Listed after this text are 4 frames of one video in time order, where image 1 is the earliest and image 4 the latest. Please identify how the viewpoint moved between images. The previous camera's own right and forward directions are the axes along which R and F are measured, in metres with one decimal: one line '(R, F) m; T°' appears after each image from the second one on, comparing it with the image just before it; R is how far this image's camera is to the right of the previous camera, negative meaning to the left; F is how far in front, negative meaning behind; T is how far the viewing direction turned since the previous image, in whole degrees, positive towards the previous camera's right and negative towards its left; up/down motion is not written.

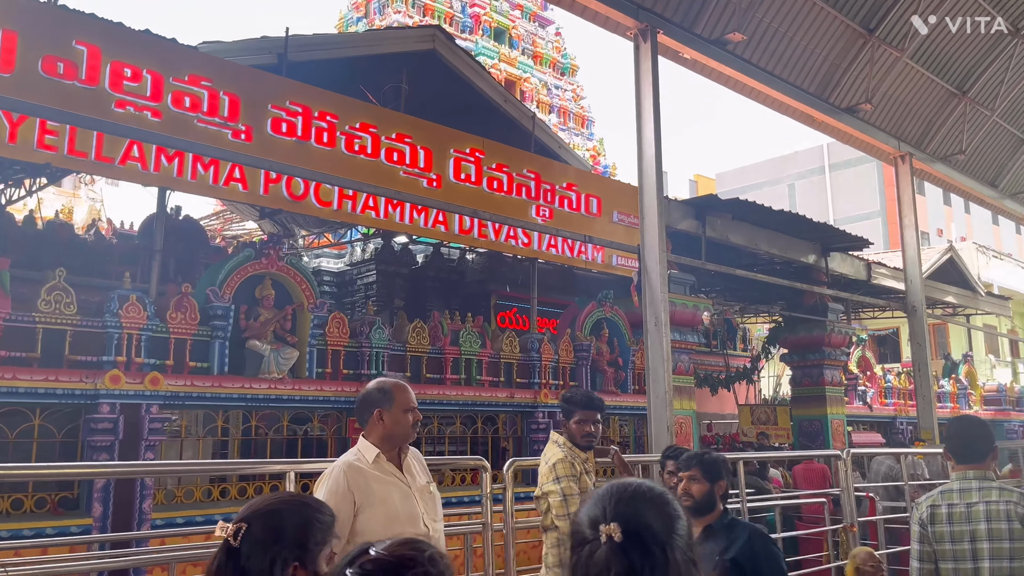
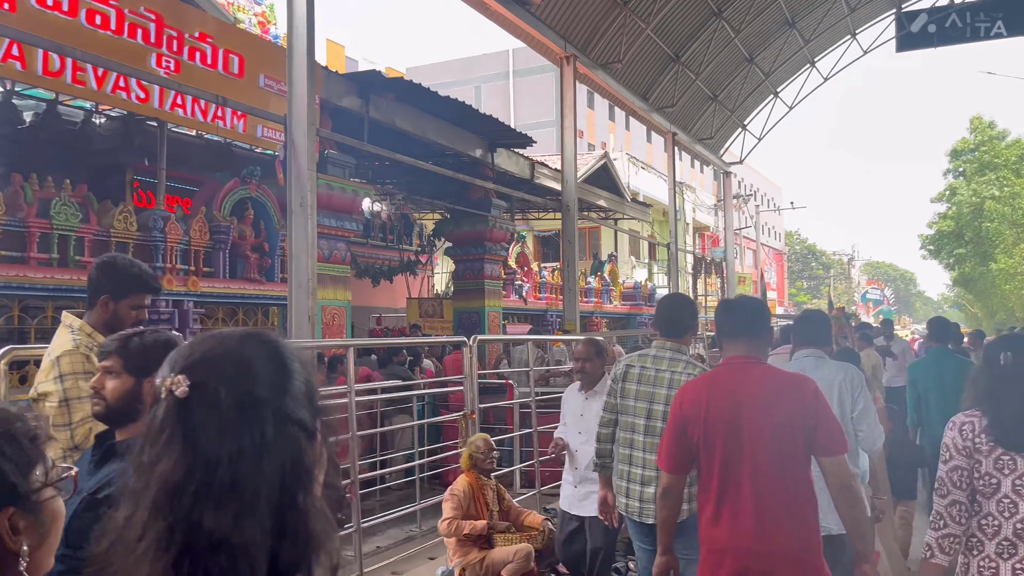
(+0.5, +0.5) m; +22°
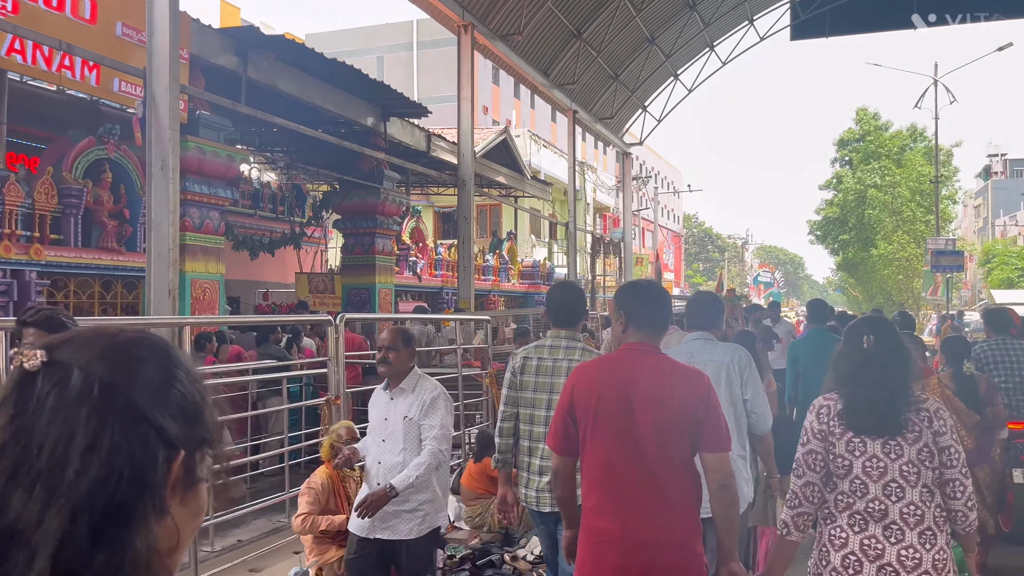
(+0.2, +0.3) m; +7°
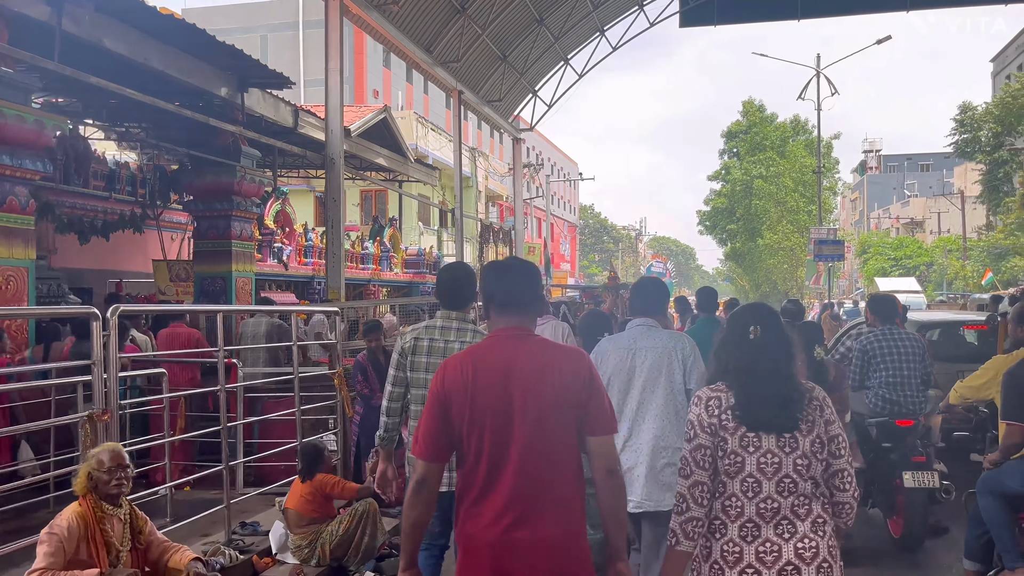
(+0.3, +0.7) m; +7°
